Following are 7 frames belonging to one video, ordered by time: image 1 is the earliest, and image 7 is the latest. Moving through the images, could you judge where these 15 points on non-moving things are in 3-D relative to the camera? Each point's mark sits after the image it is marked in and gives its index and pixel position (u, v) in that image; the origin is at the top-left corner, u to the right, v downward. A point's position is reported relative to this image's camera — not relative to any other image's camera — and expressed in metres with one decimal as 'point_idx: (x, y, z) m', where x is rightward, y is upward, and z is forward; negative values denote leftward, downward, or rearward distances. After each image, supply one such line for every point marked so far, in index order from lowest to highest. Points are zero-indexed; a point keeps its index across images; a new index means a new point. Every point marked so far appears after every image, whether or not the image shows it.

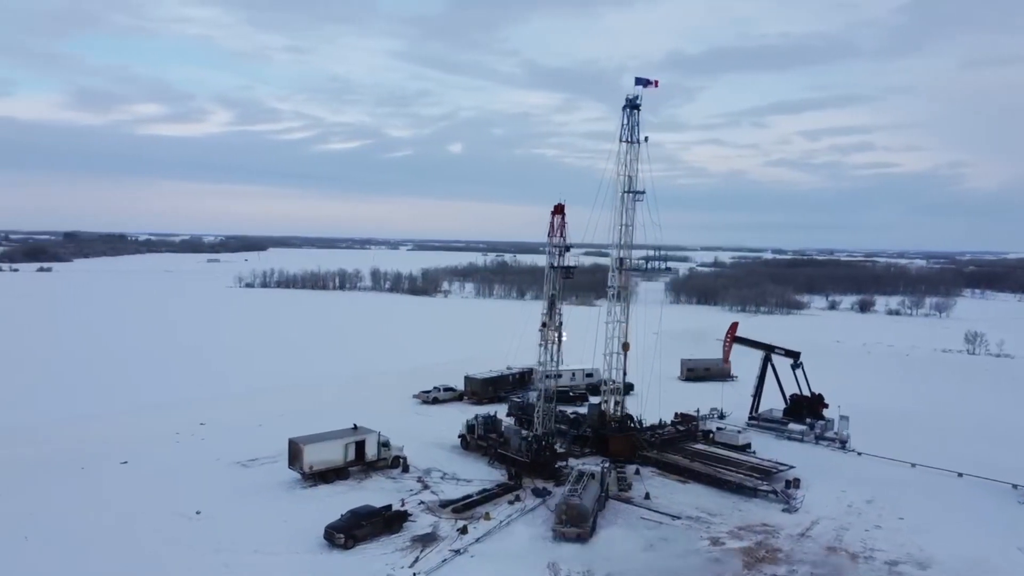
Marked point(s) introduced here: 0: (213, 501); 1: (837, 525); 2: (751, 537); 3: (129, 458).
0: (-5.4, -3.8, +14.5) m
1: (+5.5, -4.0, +13.7) m
2: (+3.8, -4.0, +13.1) m
3: (-8.1, -3.6, +16.8) m
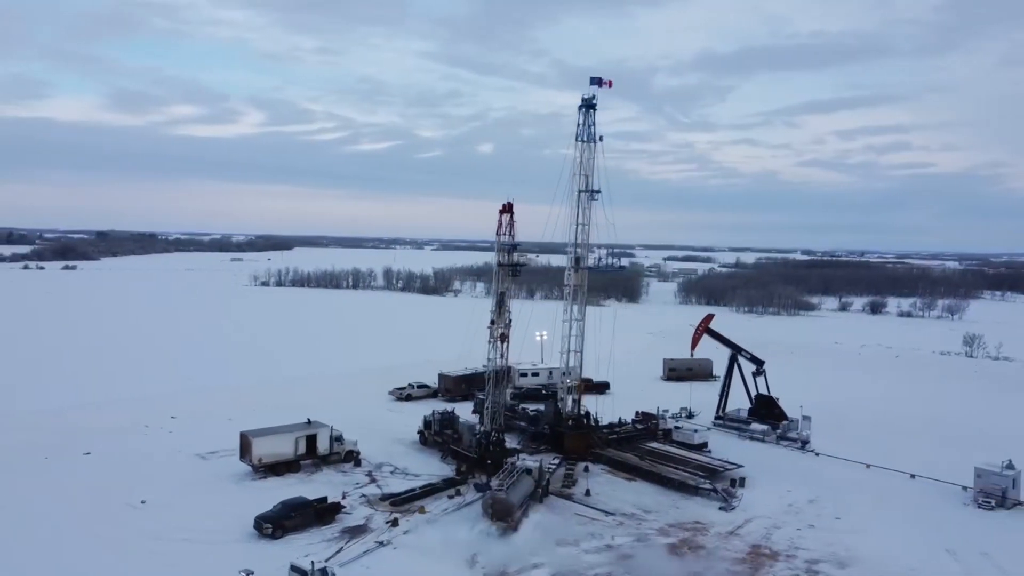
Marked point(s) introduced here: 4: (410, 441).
0: (-6.5, -3.8, +14.9) m
1: (+4.4, -4.0, +13.7) m
2: (+2.7, -4.0, +13.1) m
3: (-9.1, -3.5, +17.3) m
4: (-2.4, -3.6, +18.6) m
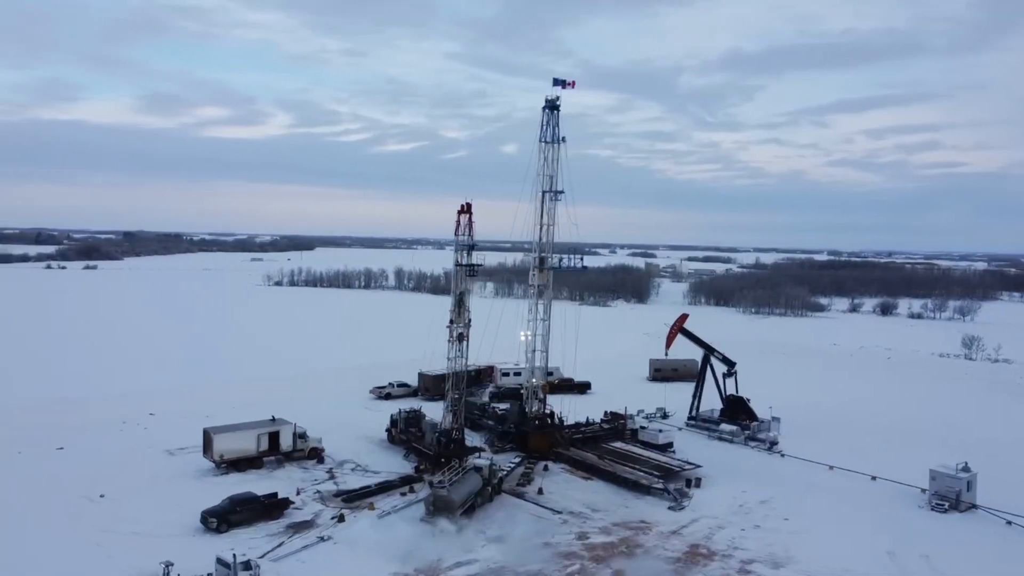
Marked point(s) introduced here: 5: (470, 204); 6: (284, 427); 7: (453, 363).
0: (-7.3, -3.7, +15.3) m
1: (+3.5, -4.0, +13.7) m
2: (+1.8, -4.0, +13.2) m
3: (-9.9, -3.5, +17.7) m
4: (-3.1, -3.5, +18.8) m
5: (-0.8, +1.7, +16.2) m
6: (-4.7, -2.9, +16.7) m
7: (-1.2, -1.6, +16.9) m
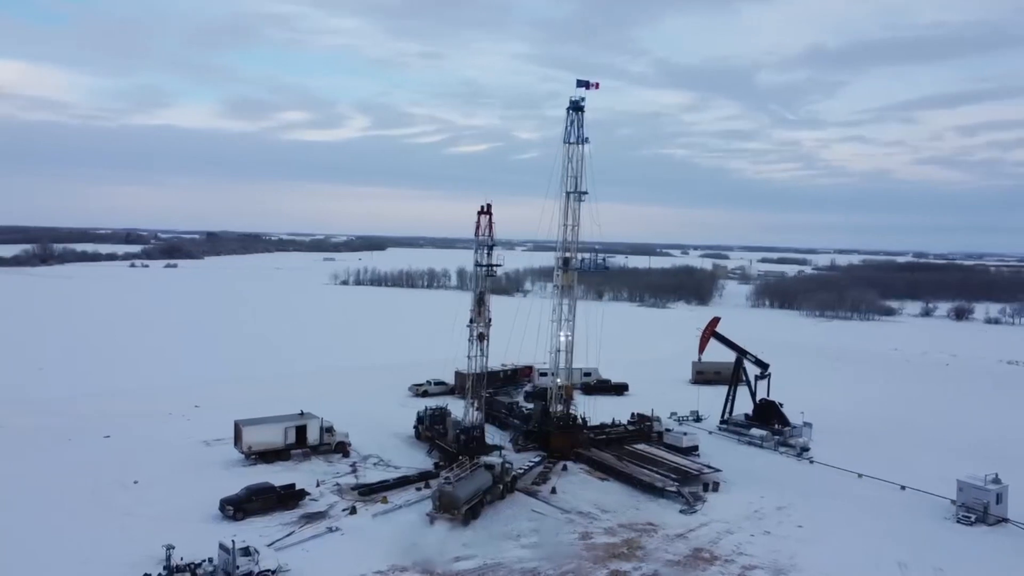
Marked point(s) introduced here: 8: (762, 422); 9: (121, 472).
0: (-7.0, -3.7, +16.1) m
1: (+3.6, -4.0, +13.5) m
2: (+1.8, -4.0, +13.2) m
3: (-9.4, -3.4, +18.7) m
4: (-2.5, -3.5, +19.2) m
5: (-0.4, +1.7, +16.5) m
6: (-4.3, -2.9, +17.3) m
7: (-0.8, -1.6, +17.1) m
8: (+6.1, -3.3, +19.7) m
9: (-7.8, -3.7, +16.0) m
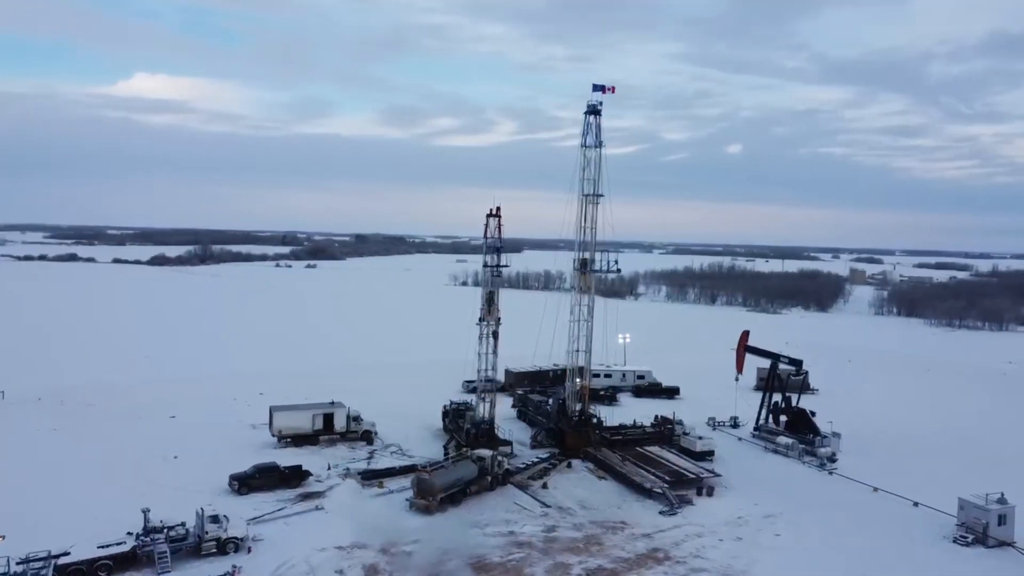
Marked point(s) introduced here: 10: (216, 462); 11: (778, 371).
0: (-6.9, -3.6, +17.9) m
1: (+3.1, -4.1, +13.5) m
2: (+1.3, -4.0, +13.4) m
3: (-8.7, -3.3, +20.9) m
4: (-1.9, -3.5, +20.2) m
5: (-0.3, +1.7, +17.1) m
6: (-4.0, -2.8, +18.6) m
7: (-0.5, -1.6, +17.8) m
8: (+6.7, -3.4, +19.1) m
9: (-7.6, -3.6, +17.9) m
10: (-6.3, -3.7, +17.1) m
11: (+6.6, -2.1, +19.9) m
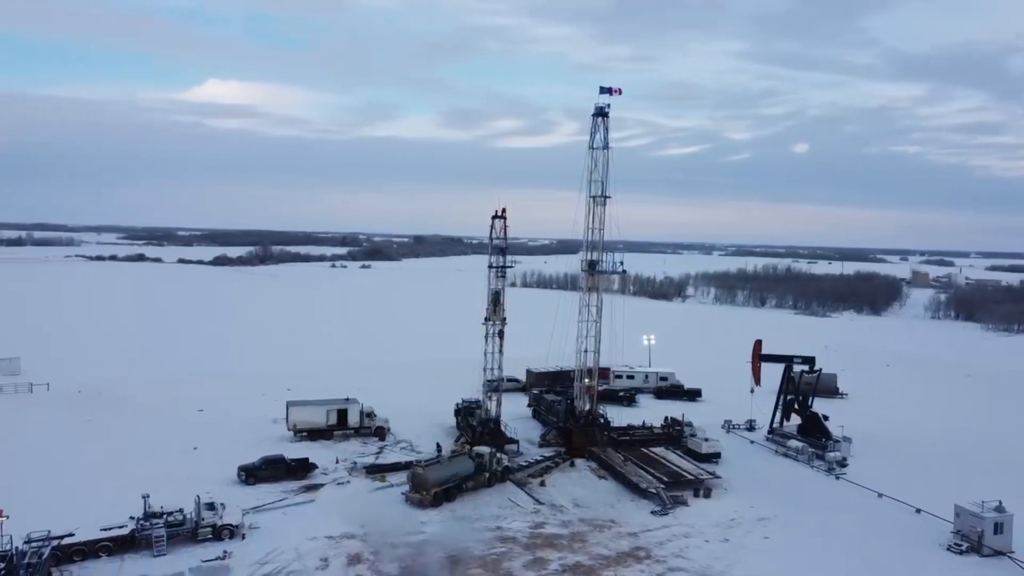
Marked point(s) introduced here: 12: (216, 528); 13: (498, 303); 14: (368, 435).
0: (-6.7, -3.6, +18.6) m
1: (+2.9, -4.1, +13.5) m
2: (+1.1, -4.1, +13.6) m
3: (-8.3, -3.3, +21.8) m
4: (-1.6, -3.5, +20.6) m
5: (-0.2, +1.7, +17.4) m
6: (-3.8, -2.8, +19.1) m
7: (-0.4, -1.6, +18.1) m
8: (+6.9, -3.4, +18.8) m
9: (-7.5, -3.6, +18.7) m
10: (-6.2, -3.7, +17.8) m
11: (+6.9, -2.1, +19.7) m
12: (-4.6, -3.7, +12.5) m
13: (-0.3, -0.4, +17.5) m
14: (-3.5, -3.5, +19.3) m
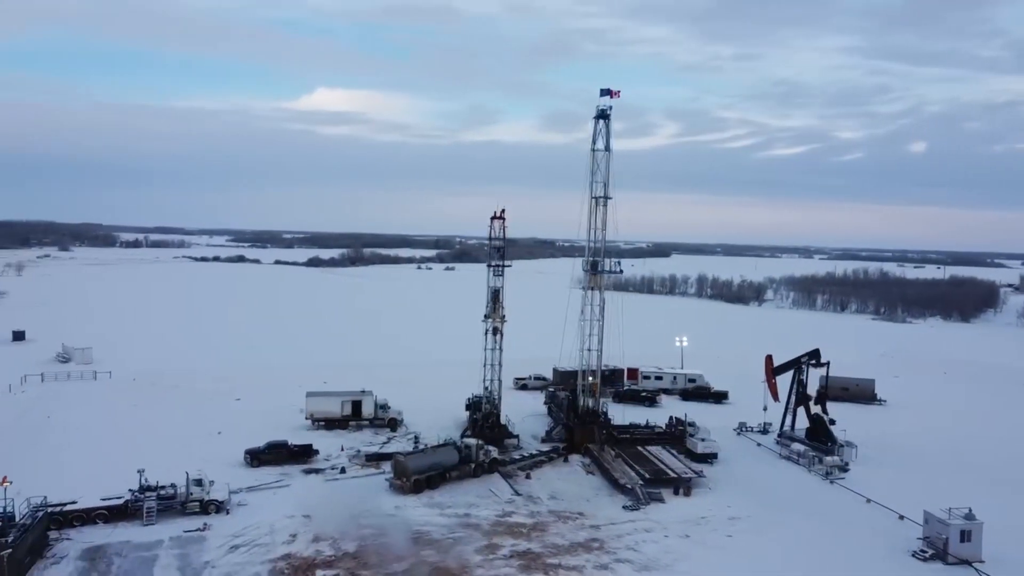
0: (-6.6, -3.5, +20.0) m
1: (+2.3, -4.1, +13.7) m
2: (+0.6, -4.0, +14.0) m
3: (-7.8, -3.2, +23.3) m
4: (-1.3, -3.5, +21.3) m
5: (-0.2, +1.7, +17.9) m
6: (-3.6, -2.7, +20.1) m
7: (-0.4, -1.5, +18.7) m
8: (+6.9, -3.5, +18.5) m
9: (-7.3, -3.5, +20.2) m
10: (-6.2, -3.6, +19.1) m
11: (+7.0, -2.2, +19.3) m
12: (-5.2, -3.6, +13.6) m
13: (-0.4, -0.3, +18.1) m
14: (-3.3, -3.5, +20.2) m
